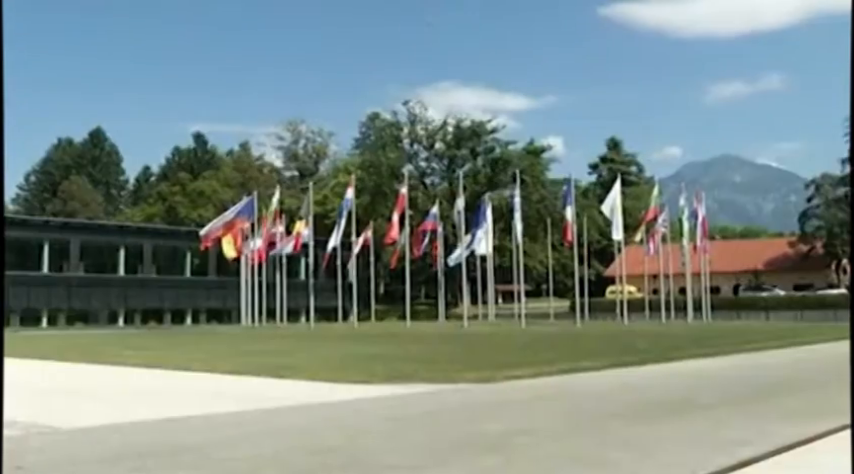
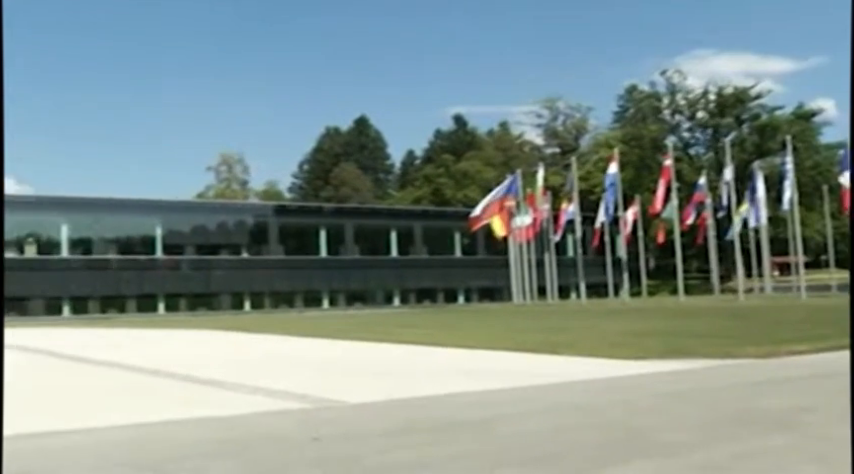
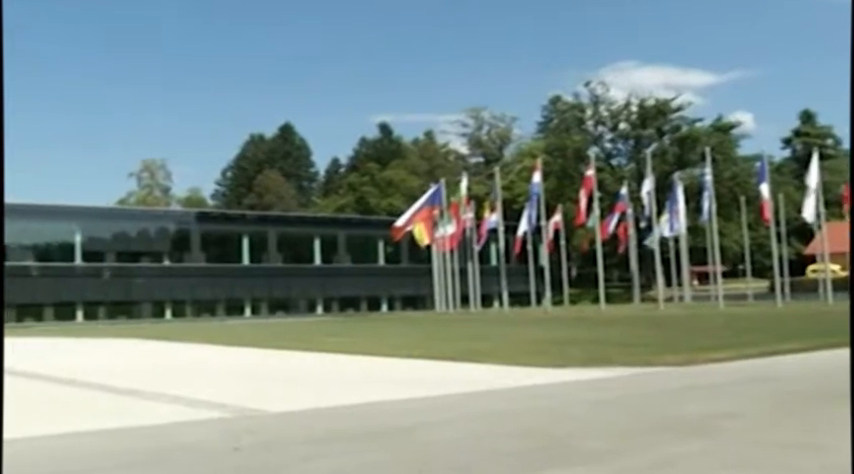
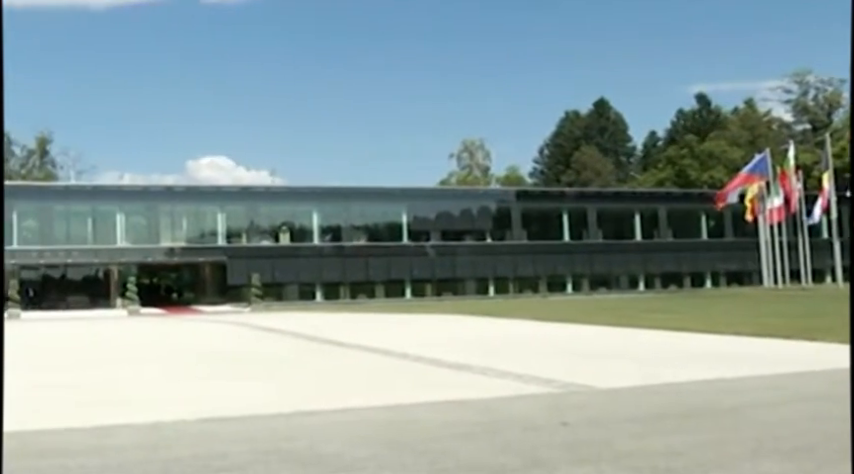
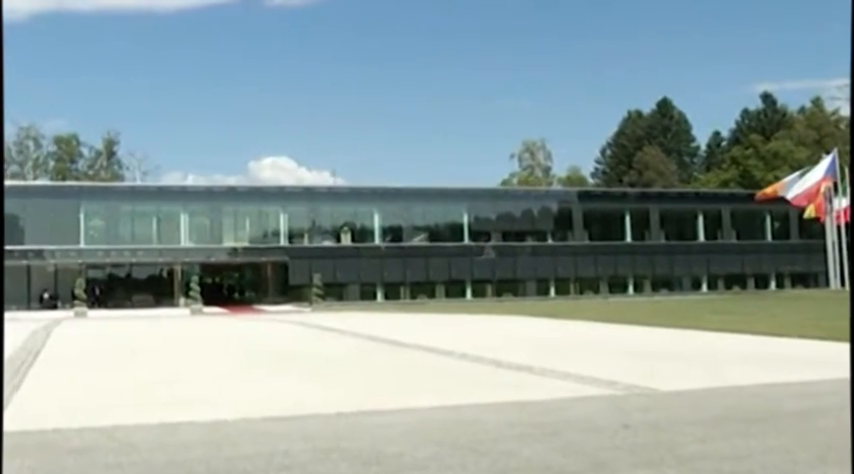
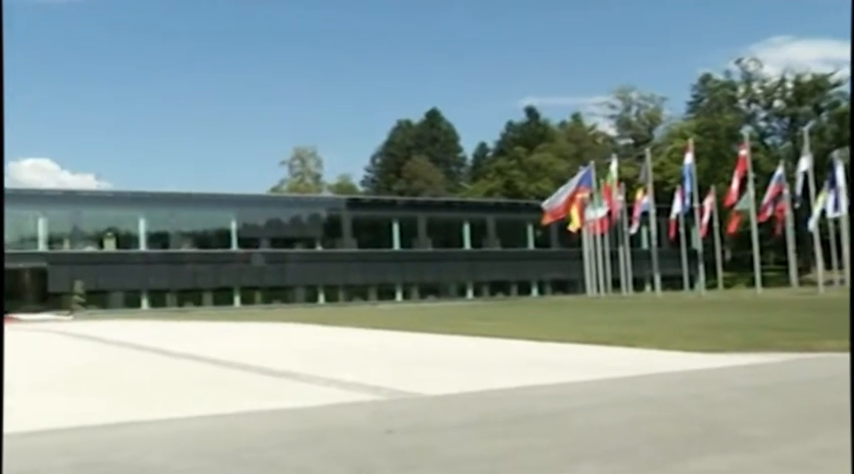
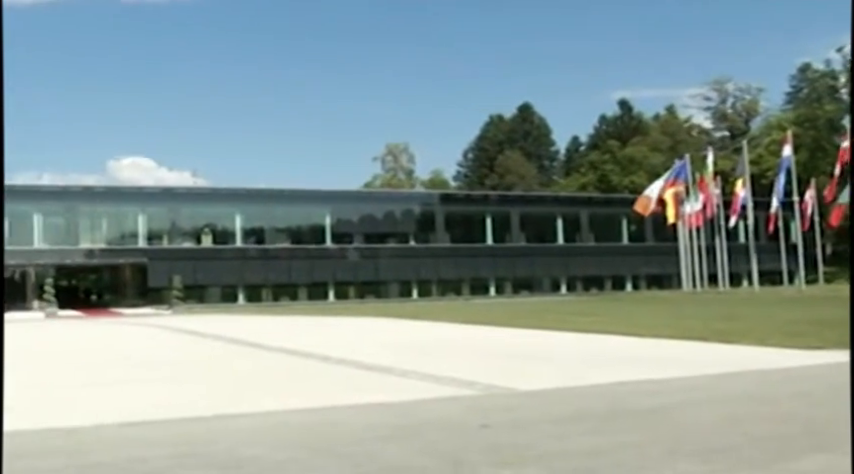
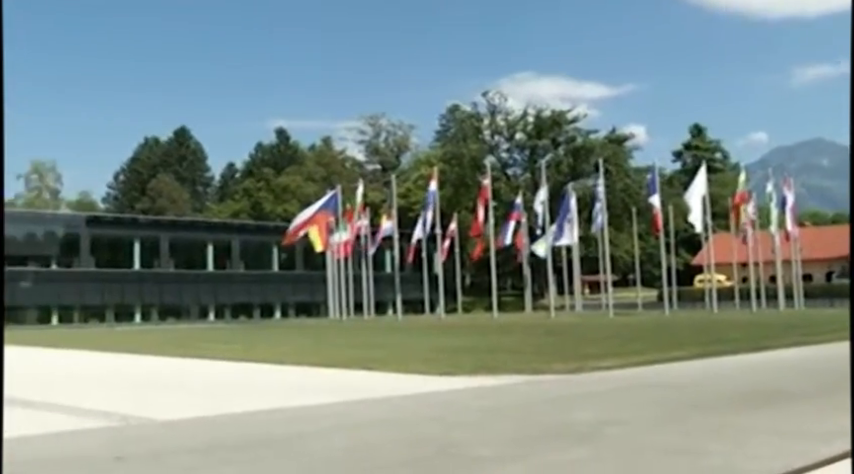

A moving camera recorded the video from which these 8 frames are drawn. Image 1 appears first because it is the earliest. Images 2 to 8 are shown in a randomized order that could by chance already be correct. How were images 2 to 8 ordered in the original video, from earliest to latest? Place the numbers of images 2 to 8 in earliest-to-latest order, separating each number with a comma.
8, 3, 2, 6, 7, 4, 5
